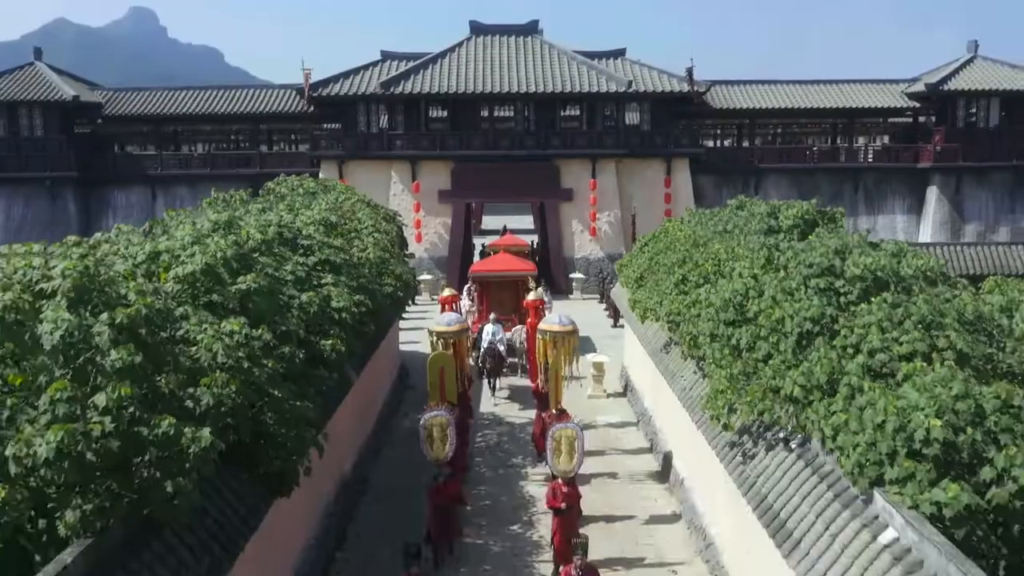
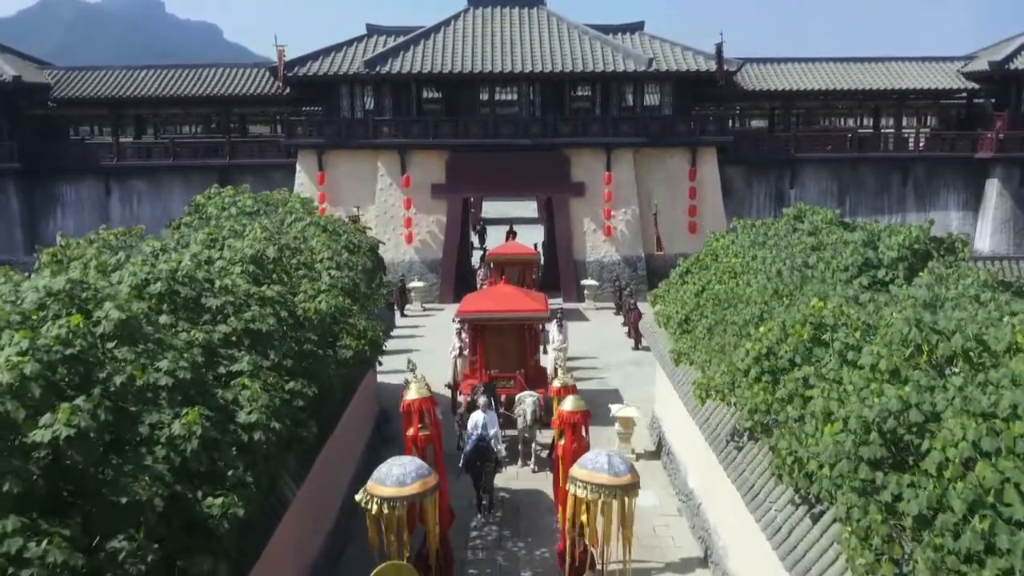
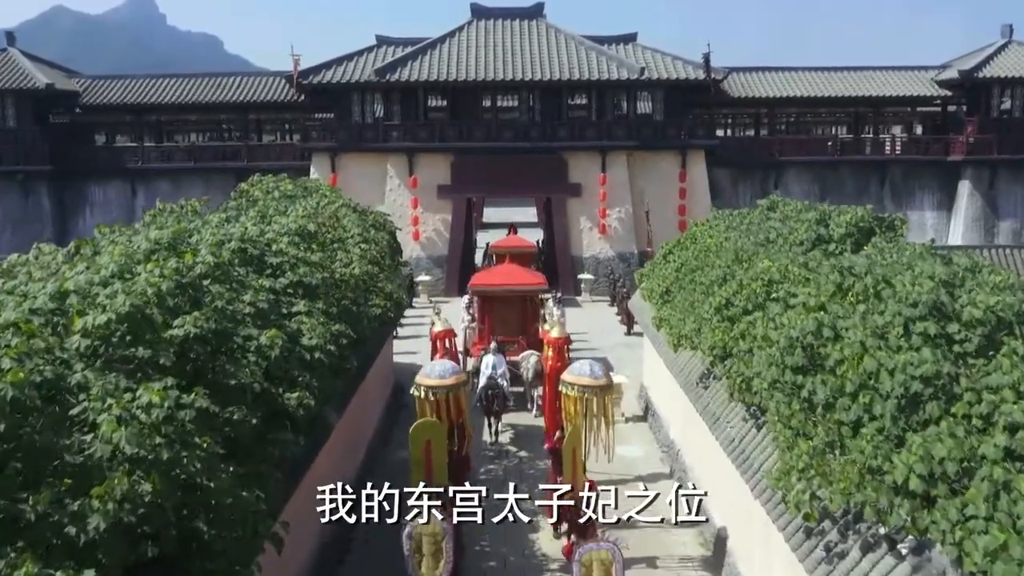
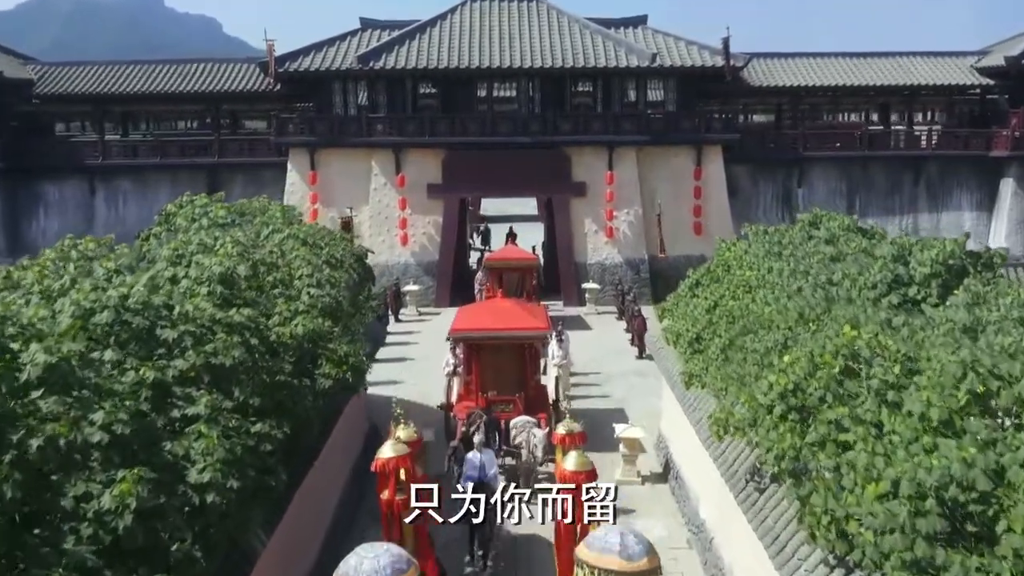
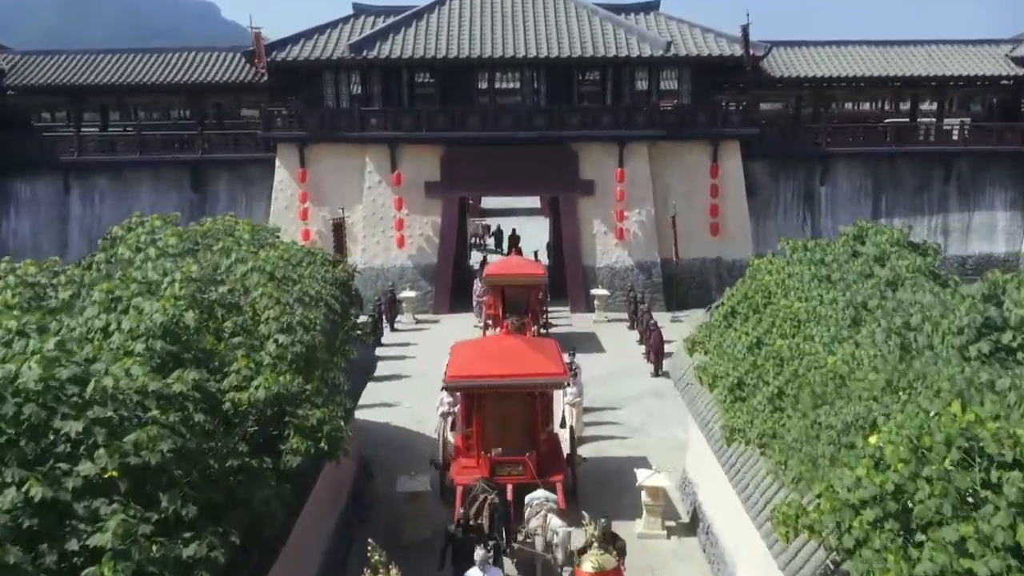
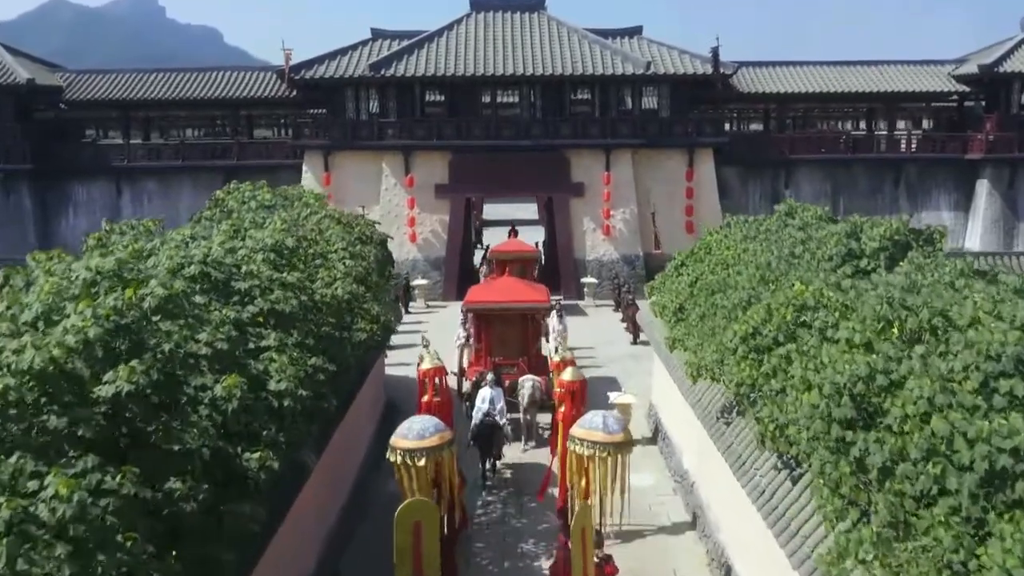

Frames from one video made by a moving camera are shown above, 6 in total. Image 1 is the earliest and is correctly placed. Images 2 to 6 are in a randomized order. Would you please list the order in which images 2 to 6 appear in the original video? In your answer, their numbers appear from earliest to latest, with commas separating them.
3, 6, 2, 4, 5
